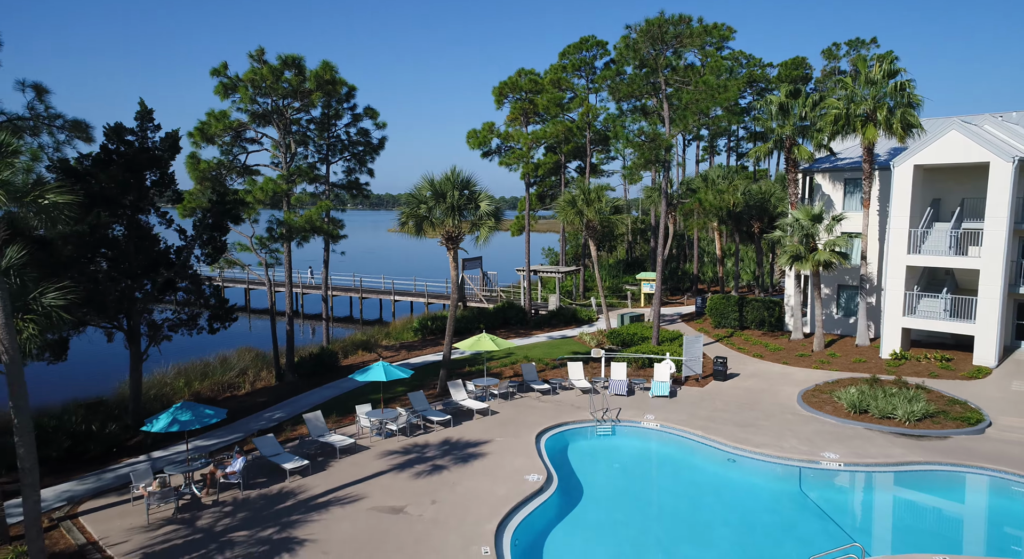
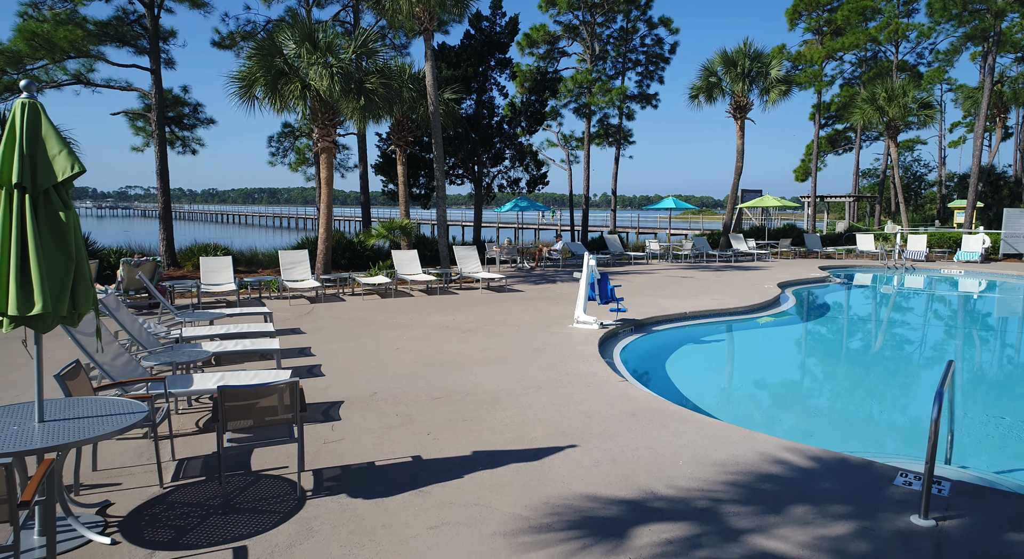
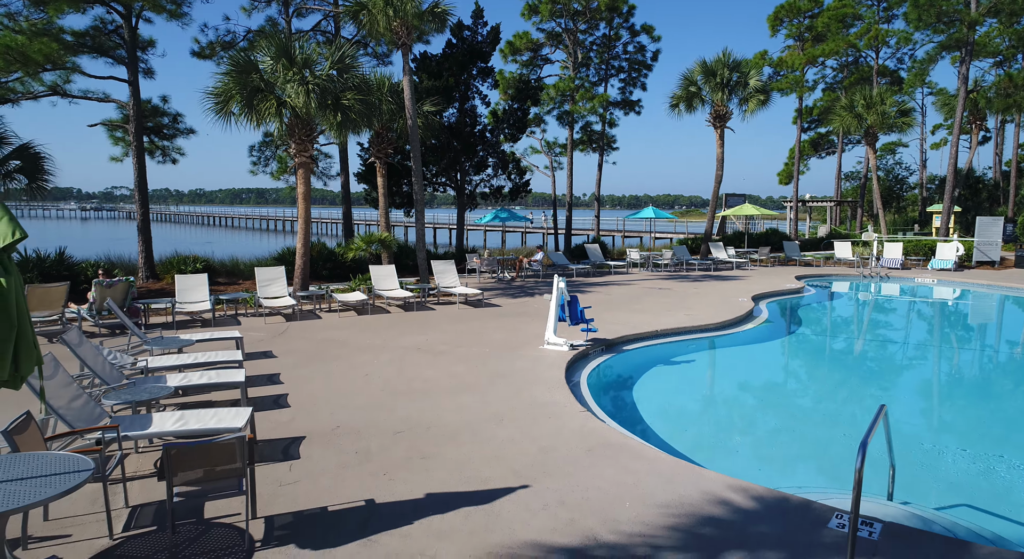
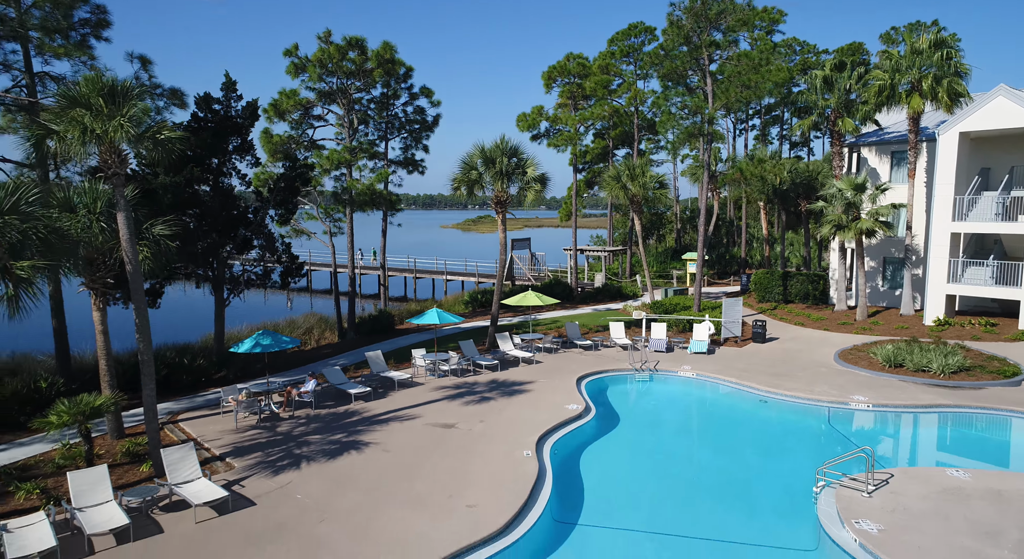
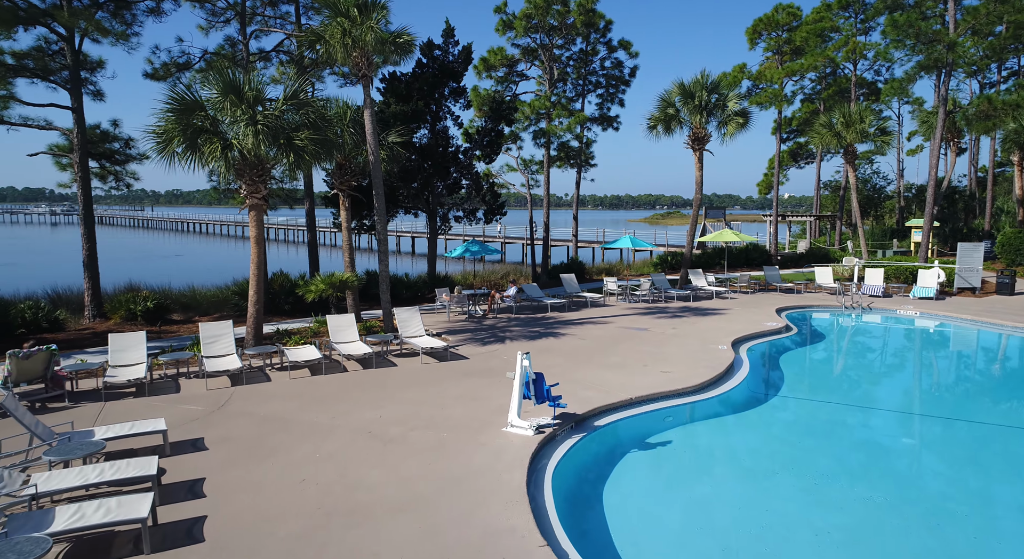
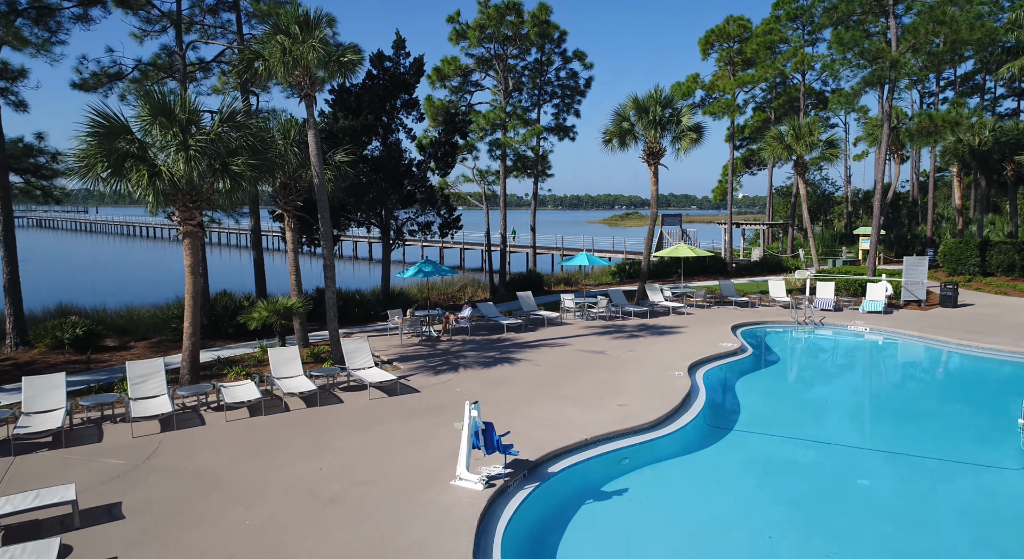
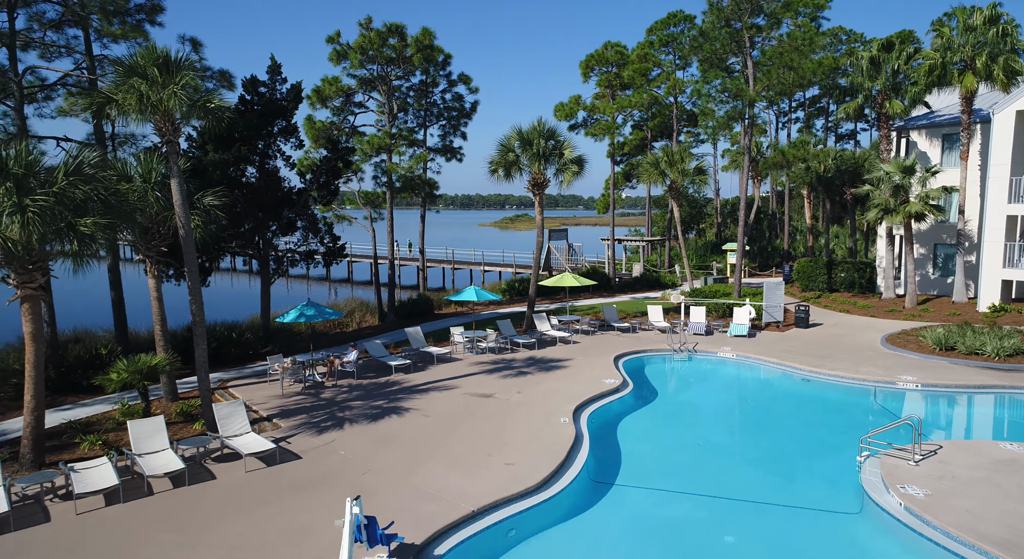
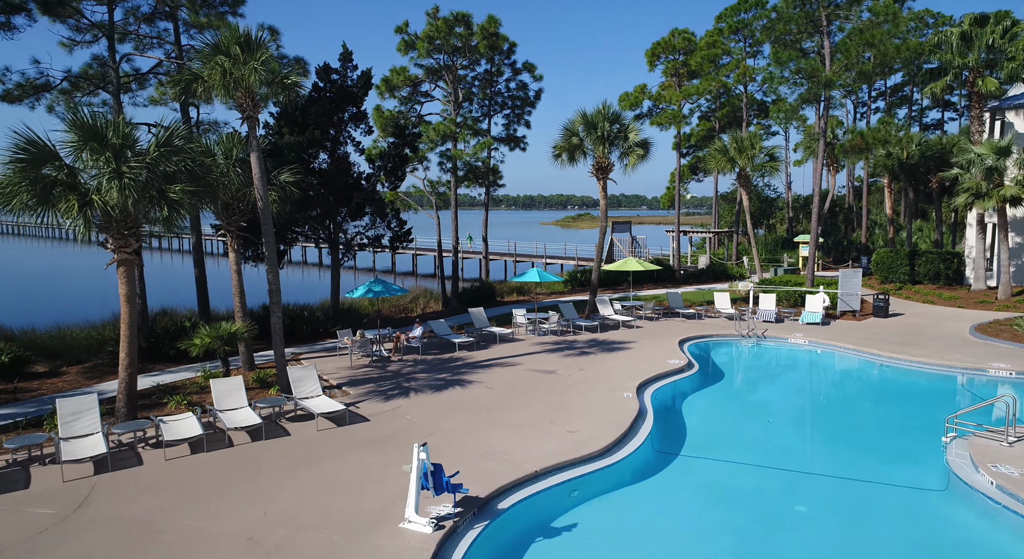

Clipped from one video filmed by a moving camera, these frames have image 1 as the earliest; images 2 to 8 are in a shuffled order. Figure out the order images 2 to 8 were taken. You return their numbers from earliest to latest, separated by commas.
4, 7, 8, 6, 5, 3, 2
